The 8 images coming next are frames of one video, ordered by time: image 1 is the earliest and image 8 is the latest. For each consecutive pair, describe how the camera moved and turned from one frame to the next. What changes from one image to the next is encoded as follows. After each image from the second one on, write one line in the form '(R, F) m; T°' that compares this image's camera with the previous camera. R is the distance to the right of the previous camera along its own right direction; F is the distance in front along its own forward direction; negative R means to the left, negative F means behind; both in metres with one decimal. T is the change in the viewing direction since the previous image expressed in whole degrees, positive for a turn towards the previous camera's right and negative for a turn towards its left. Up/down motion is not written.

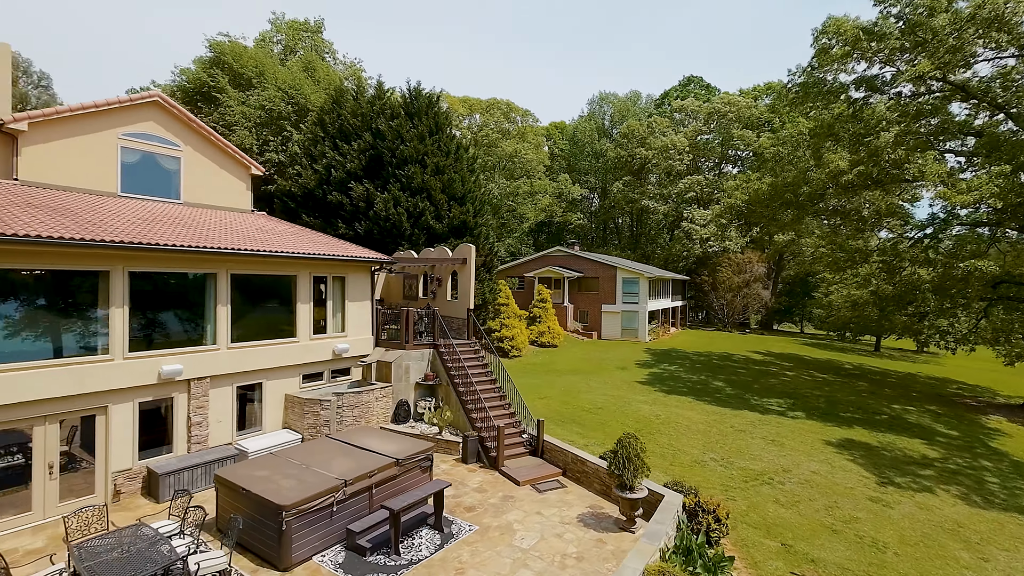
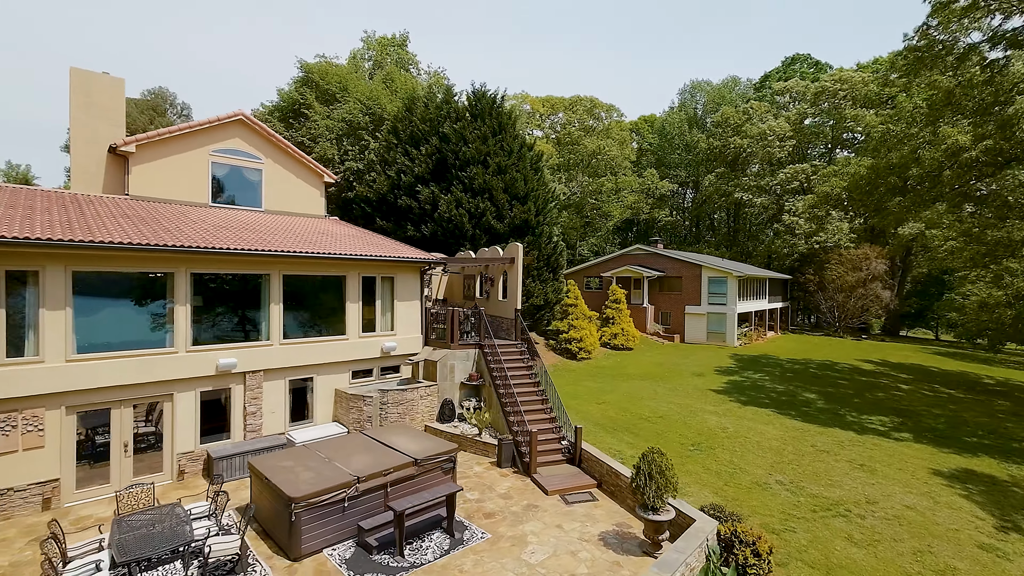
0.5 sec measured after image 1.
(+1.5, +0.6) m; -11°
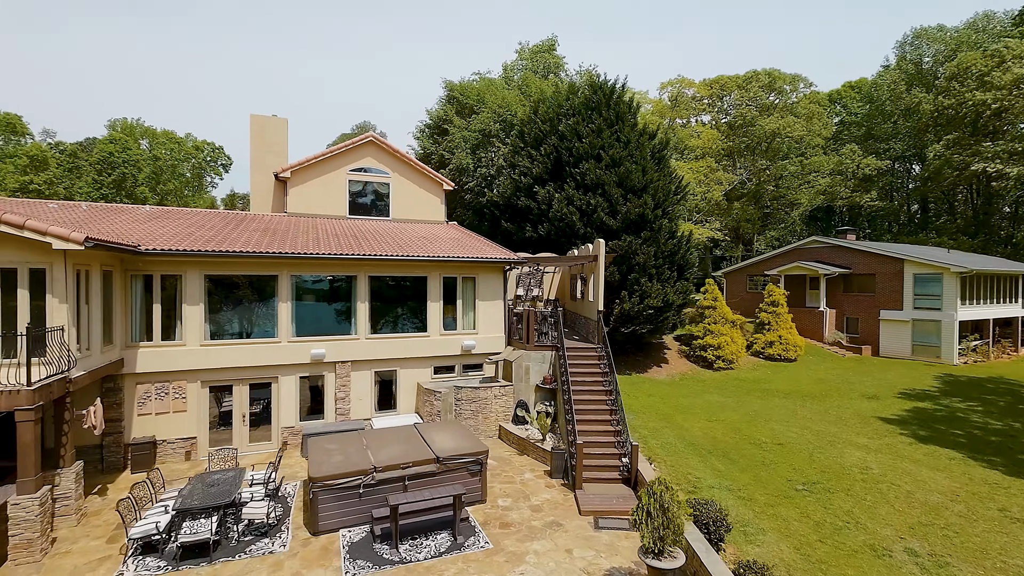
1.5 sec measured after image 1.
(+3.1, +1.1) m; -21°
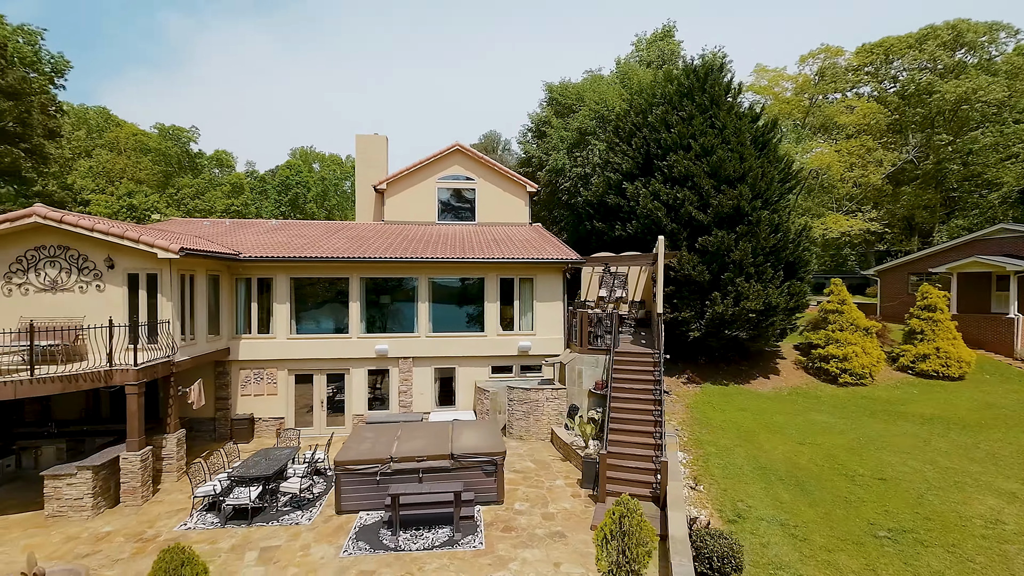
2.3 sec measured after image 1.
(+2.5, +0.5) m; -16°
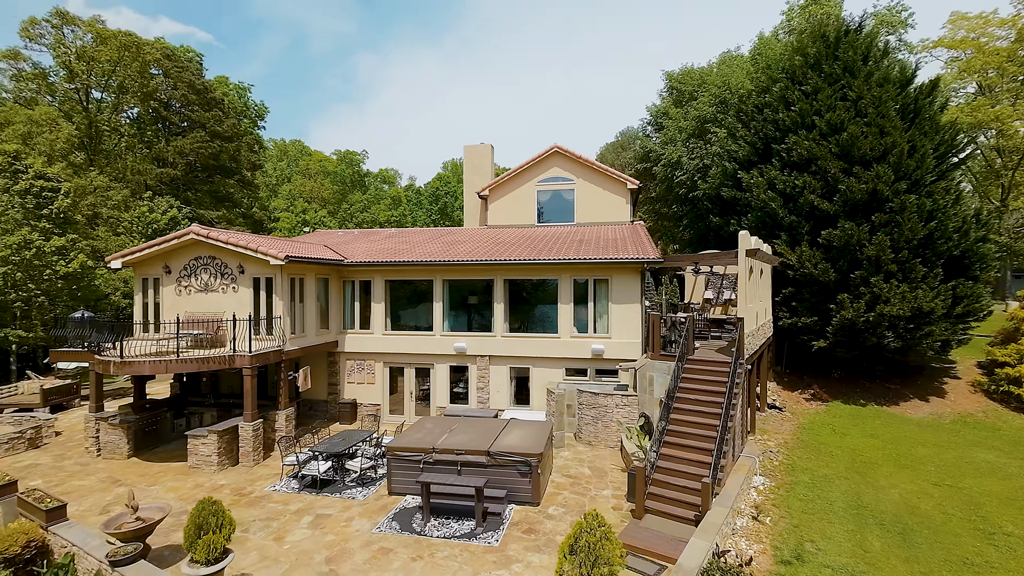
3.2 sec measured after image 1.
(+2.4, +0.4) m; -18°
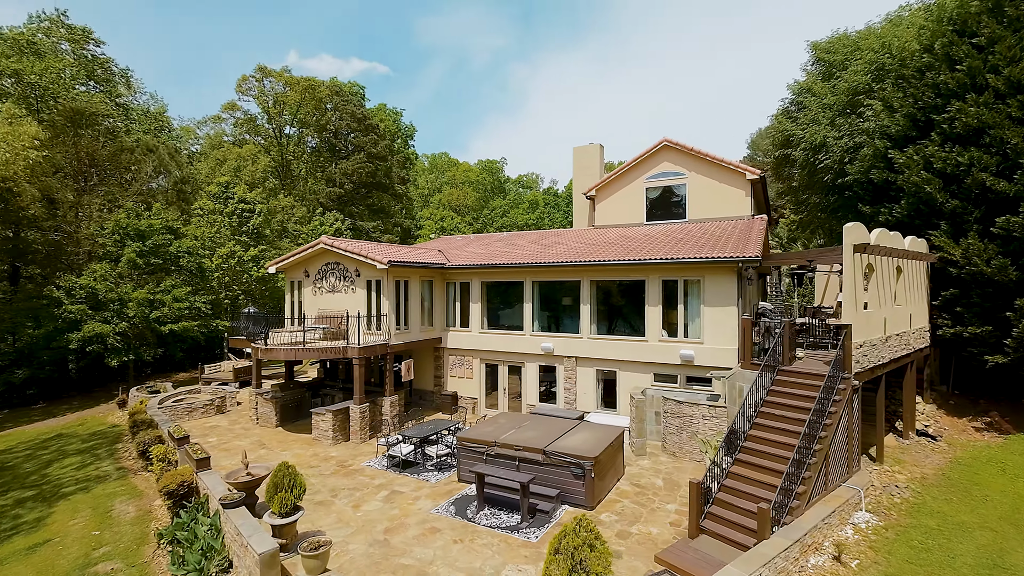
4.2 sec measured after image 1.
(+2.0, +0.1) m; -17°
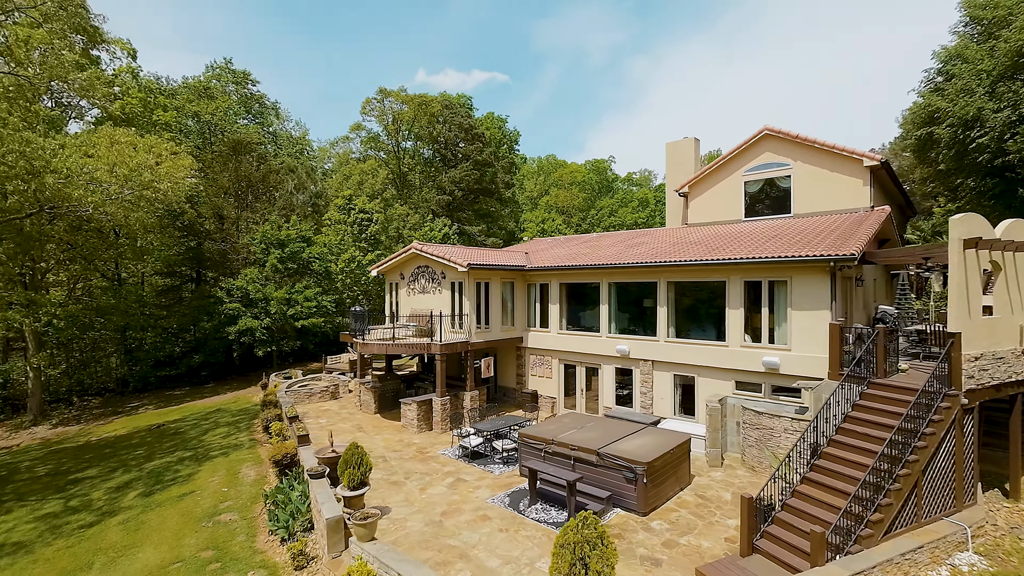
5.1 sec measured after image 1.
(+1.4, -0.2) m; -14°
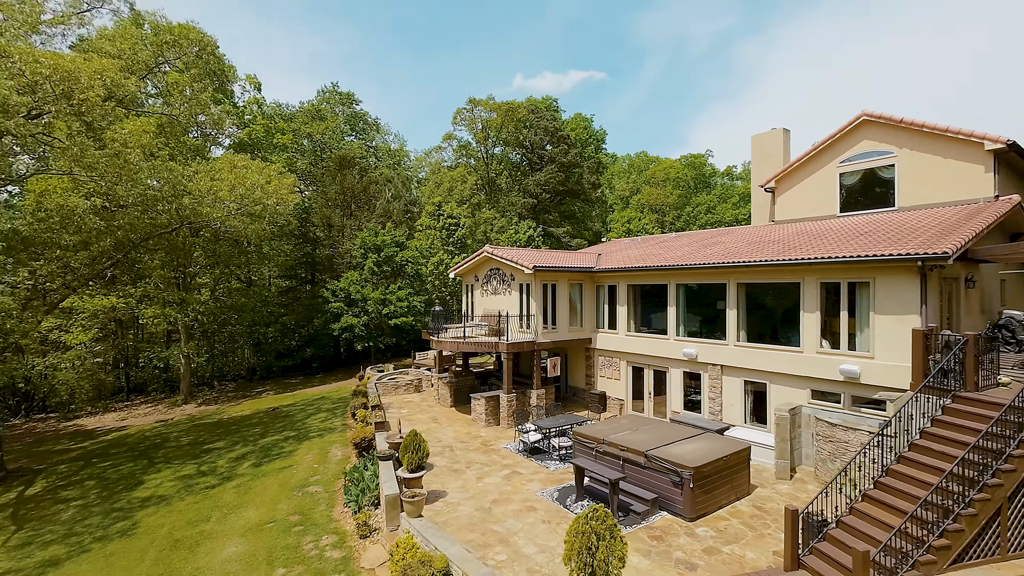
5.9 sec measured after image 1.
(+1.1, -0.4) m; -11°
